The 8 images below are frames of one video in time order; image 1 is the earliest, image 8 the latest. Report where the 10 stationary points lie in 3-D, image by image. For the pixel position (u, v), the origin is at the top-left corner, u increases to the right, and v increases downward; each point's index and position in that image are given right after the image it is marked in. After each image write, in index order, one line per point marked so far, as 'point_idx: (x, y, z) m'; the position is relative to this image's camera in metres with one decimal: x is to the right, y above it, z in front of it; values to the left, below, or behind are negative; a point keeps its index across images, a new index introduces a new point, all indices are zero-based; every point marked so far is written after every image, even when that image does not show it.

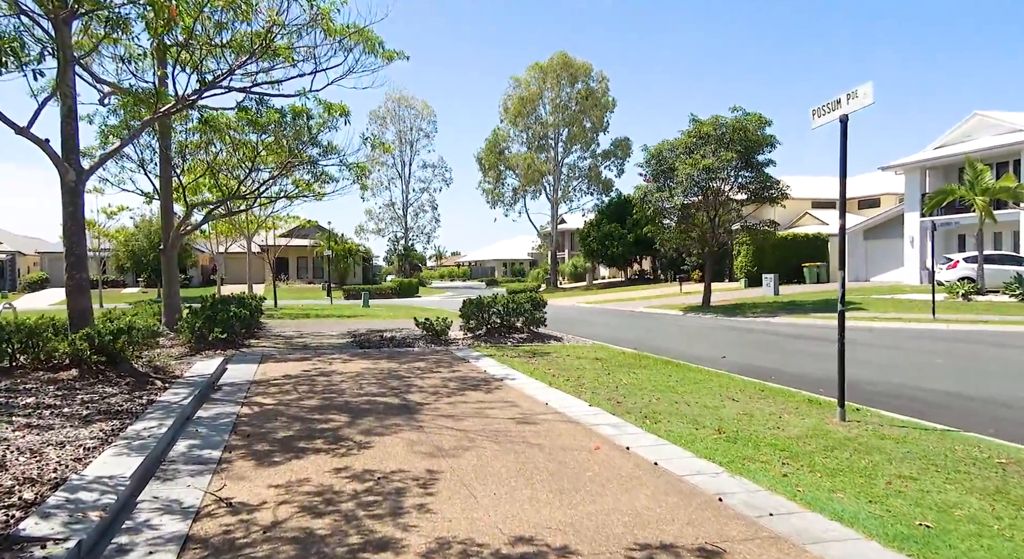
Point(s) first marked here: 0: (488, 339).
0: (-0.5, -1.2, +13.6) m
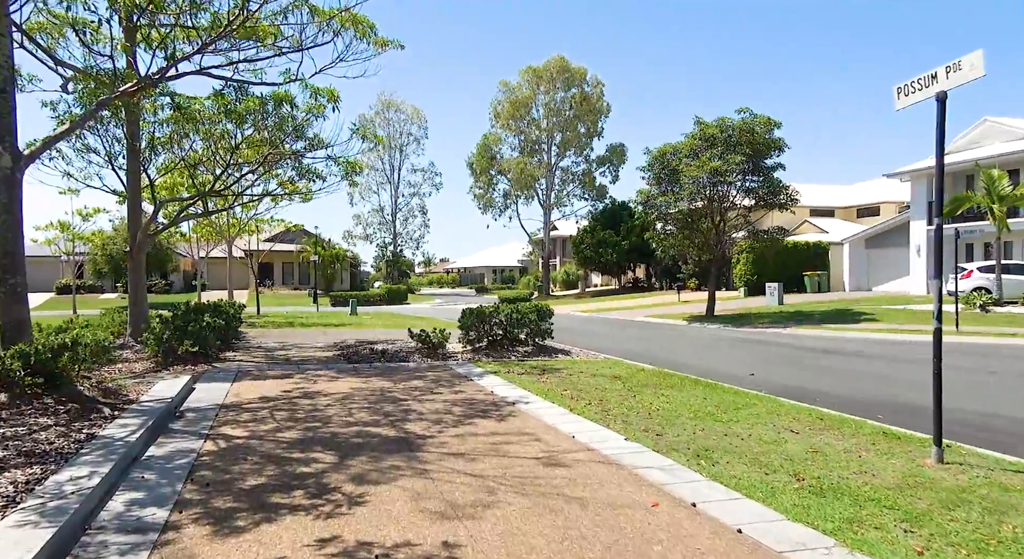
0: (-0.4, -1.3, +12.4) m
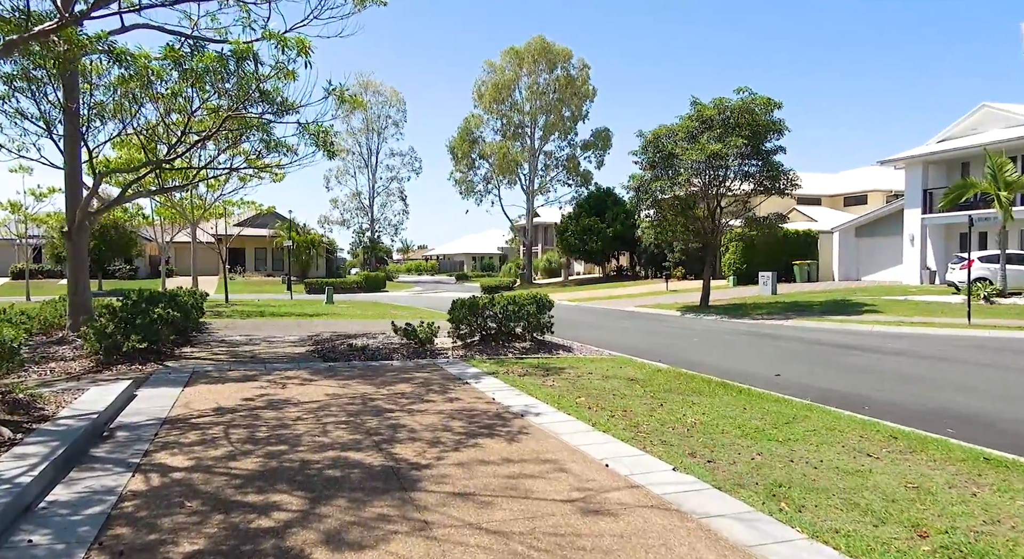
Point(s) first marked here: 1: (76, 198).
0: (-0.5, -1.1, +11.1) m
1: (-6.8, +1.3, +10.6) m
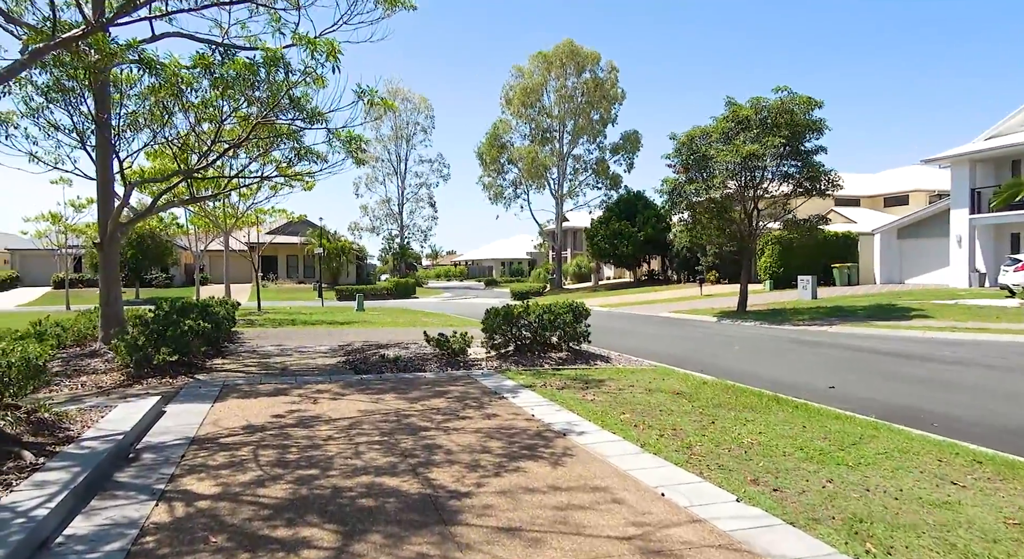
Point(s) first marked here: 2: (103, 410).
0: (+0.1, -1.3, +10.7) m
1: (-6.3, +1.1, +10.6) m
2: (-3.9, -1.3, +6.6) m
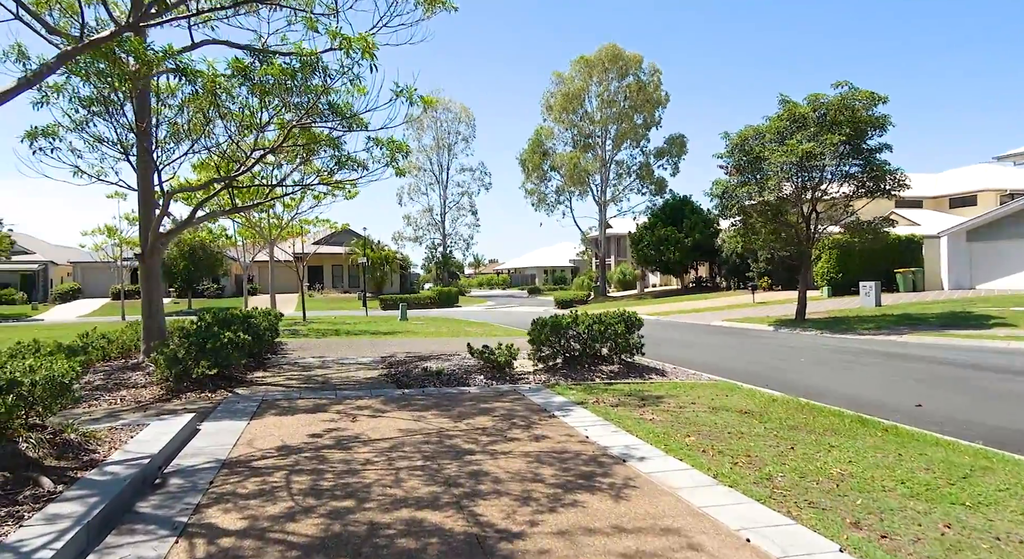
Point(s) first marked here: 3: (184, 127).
0: (+0.8, -1.4, +10.1) m
1: (-5.5, +0.9, +10.4) m
2: (-3.5, -1.4, +6.3) m
3: (-5.3, +2.5, +11.0) m
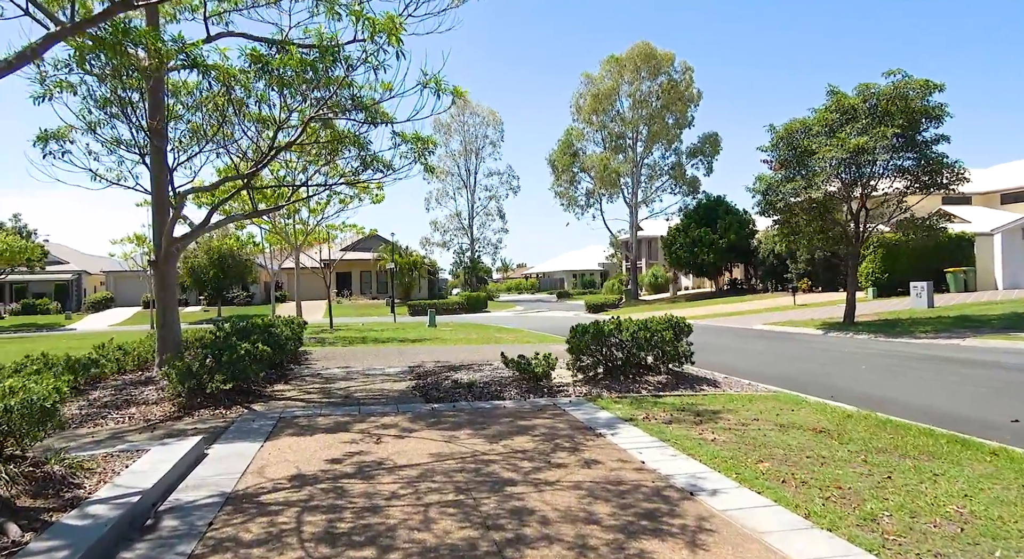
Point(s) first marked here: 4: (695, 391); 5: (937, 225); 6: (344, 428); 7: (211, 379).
0: (+1.3, -1.4, +9.3) m
1: (-5.0, +0.8, +9.8) m
2: (-3.1, -1.4, +5.6) m
3: (-4.8, +2.4, +10.5) m
4: (+2.4, -1.5, +9.0) m
5: (+12.2, +1.6, +19.7) m
6: (-1.8, -1.6, +7.2) m
7: (-3.8, -1.2, +8.5) m
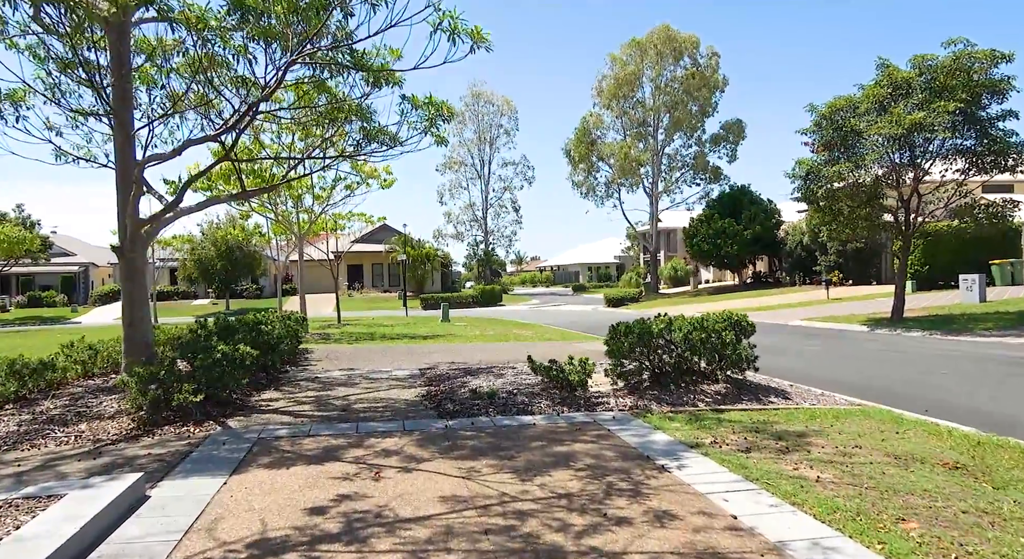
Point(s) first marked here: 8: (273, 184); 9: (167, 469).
0: (+1.7, -1.3, +7.7) m
1: (-4.7, +0.9, +8.4) m
2: (-2.8, -1.4, +4.1) m
3: (-4.5, +2.5, +9.0) m
4: (+2.7, -1.4, +7.4) m
5: (+12.8, +1.8, +17.9) m
6: (-1.5, -1.5, +5.7) m
7: (-3.4, -1.1, +7.0) m
8: (-4.3, +1.7, +12.3) m
9: (-2.7, -1.4, +5.4) m
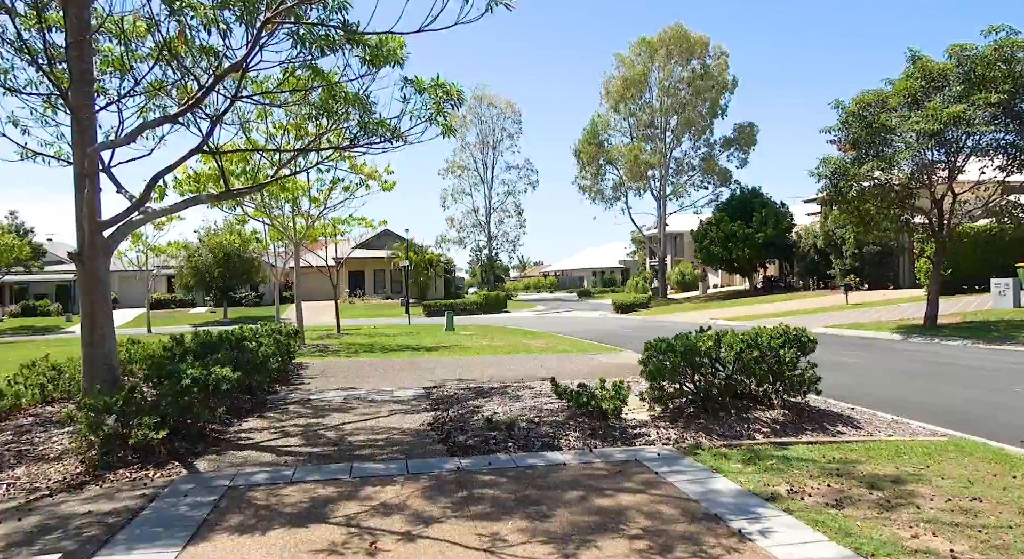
0: (+1.9, -1.4, +6.6) m
1: (-4.5, +0.8, +7.2) m
2: (-2.6, -1.4, +3.0) m
3: (-4.3, +2.4, +7.9) m
4: (+3.0, -1.4, +6.3) m
5: (+13.0, +1.7, +16.7) m
6: (-1.3, -1.6, +4.6) m
7: (-3.2, -1.2, +5.9) m
8: (-4.1, +1.6, +11.2) m
9: (-2.5, -1.5, +4.2) m
